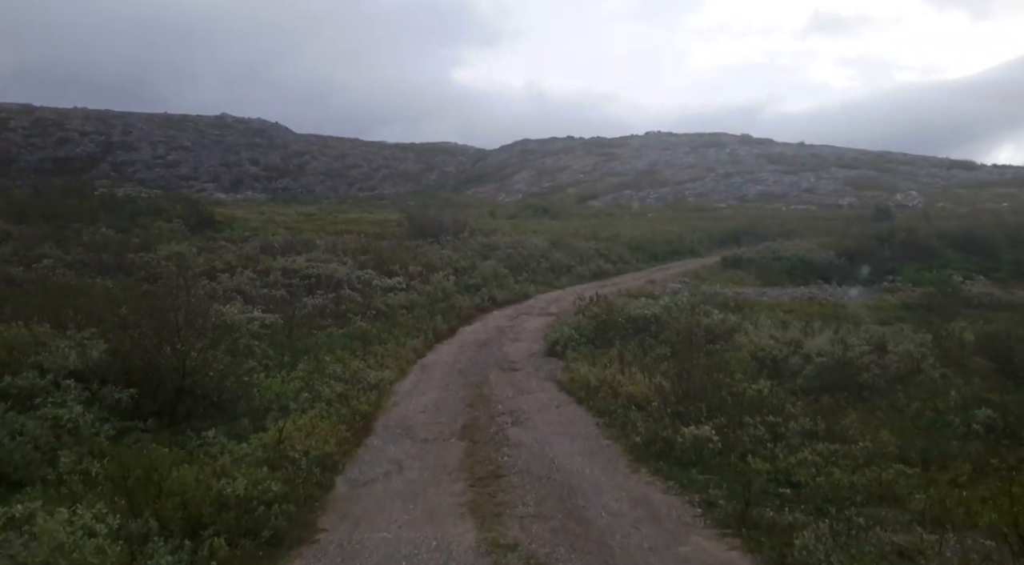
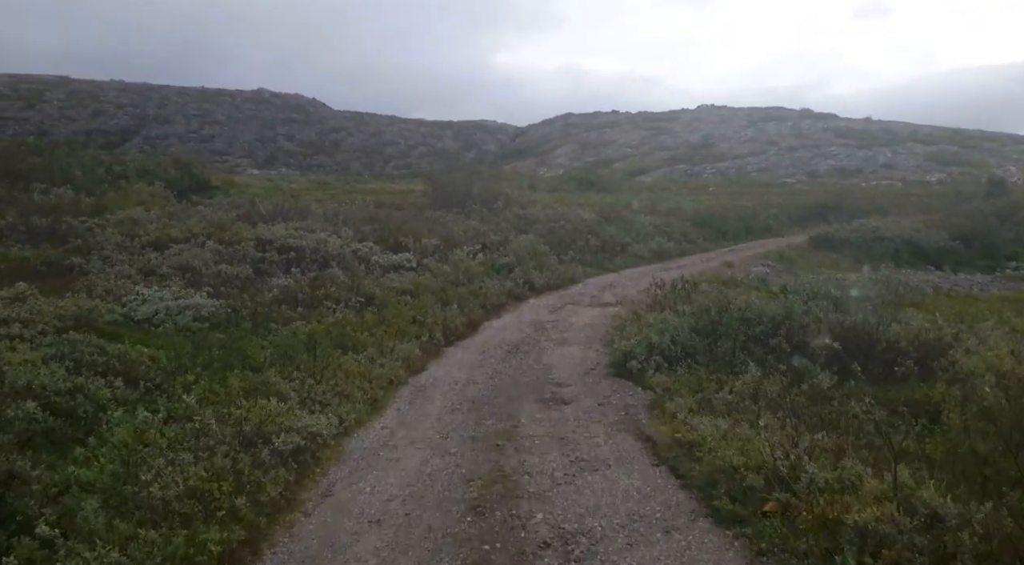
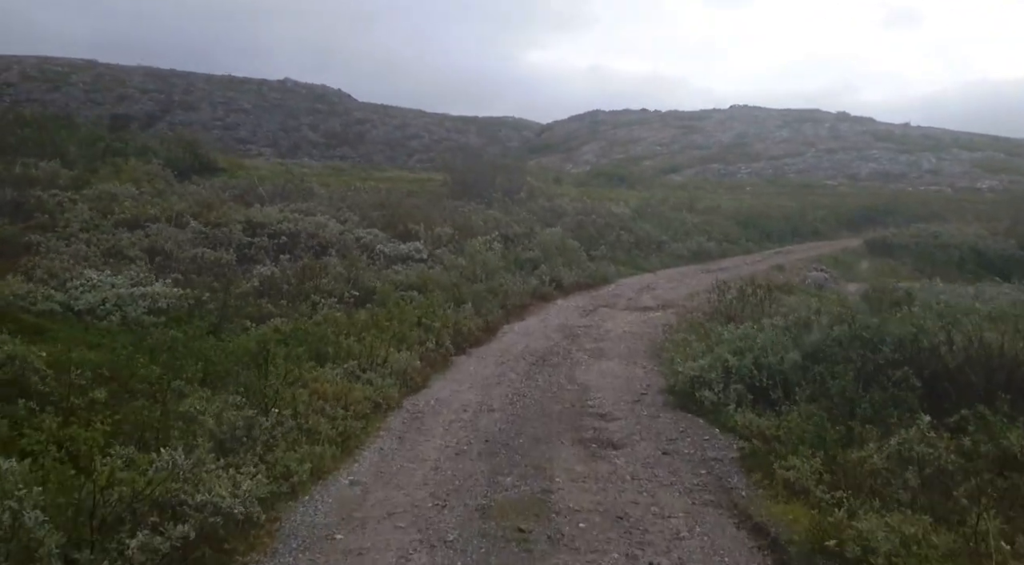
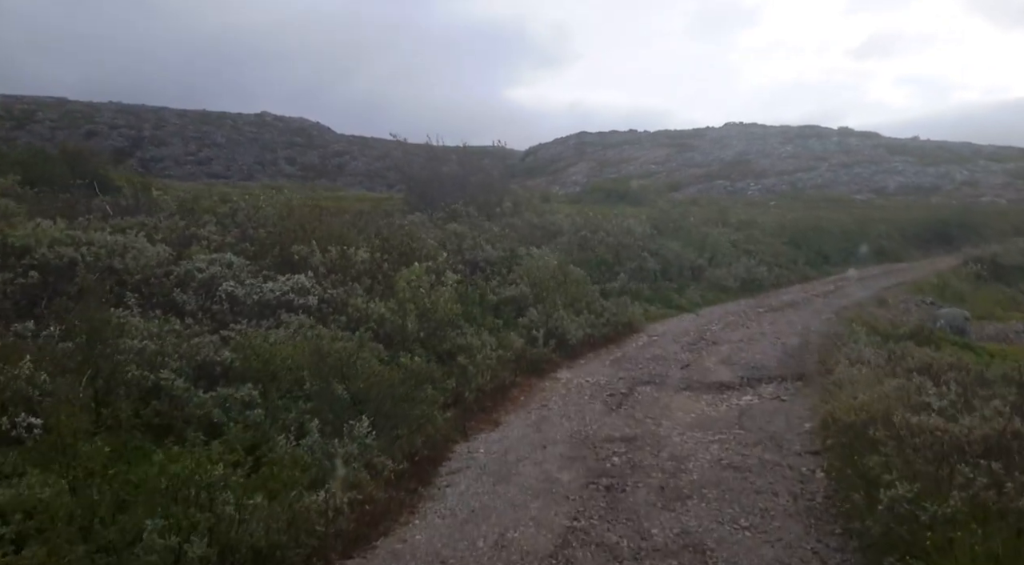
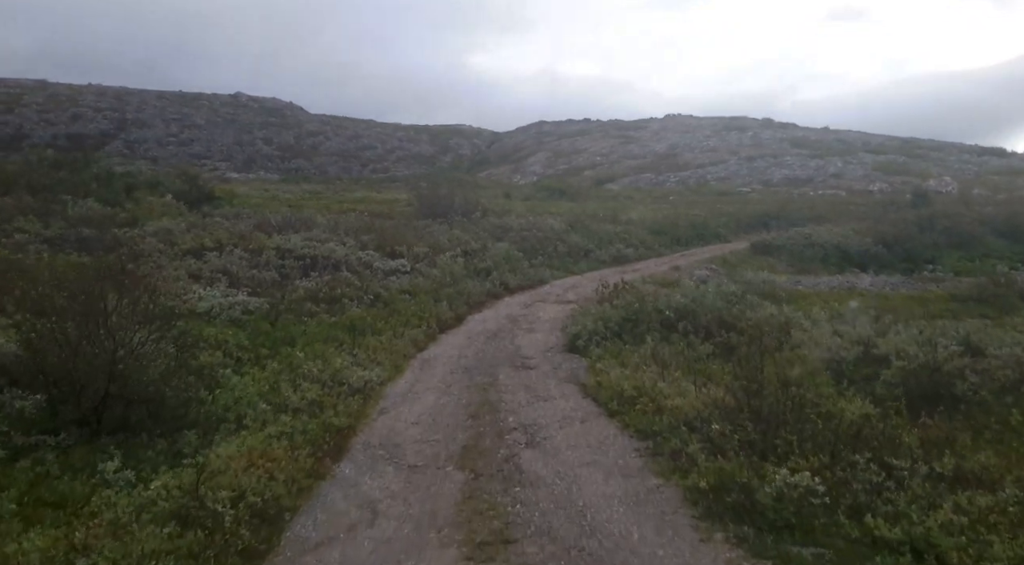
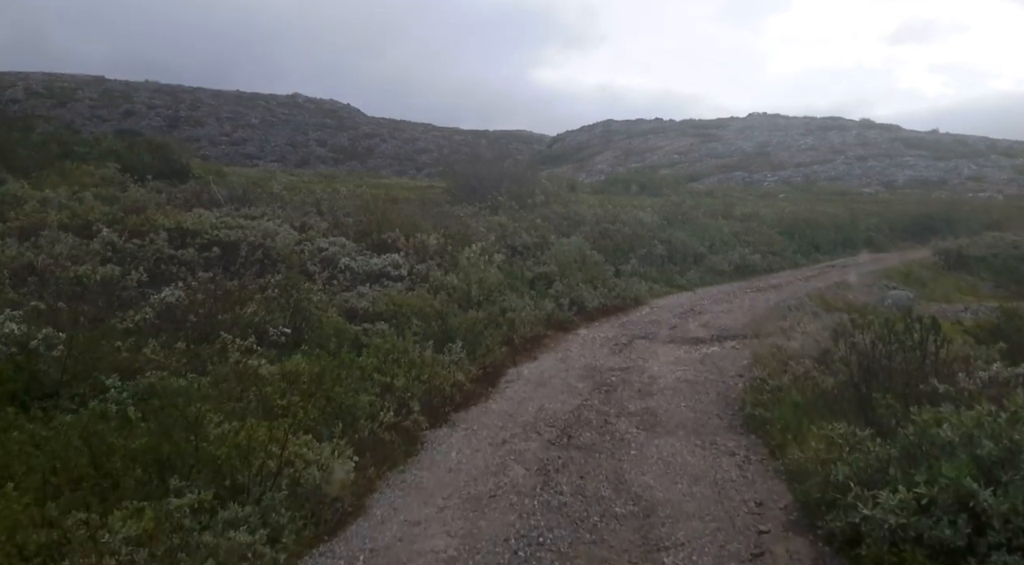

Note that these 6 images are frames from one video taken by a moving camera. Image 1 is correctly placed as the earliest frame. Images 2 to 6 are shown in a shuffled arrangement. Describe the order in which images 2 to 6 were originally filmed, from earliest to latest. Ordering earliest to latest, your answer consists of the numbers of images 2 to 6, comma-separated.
5, 2, 3, 6, 4
